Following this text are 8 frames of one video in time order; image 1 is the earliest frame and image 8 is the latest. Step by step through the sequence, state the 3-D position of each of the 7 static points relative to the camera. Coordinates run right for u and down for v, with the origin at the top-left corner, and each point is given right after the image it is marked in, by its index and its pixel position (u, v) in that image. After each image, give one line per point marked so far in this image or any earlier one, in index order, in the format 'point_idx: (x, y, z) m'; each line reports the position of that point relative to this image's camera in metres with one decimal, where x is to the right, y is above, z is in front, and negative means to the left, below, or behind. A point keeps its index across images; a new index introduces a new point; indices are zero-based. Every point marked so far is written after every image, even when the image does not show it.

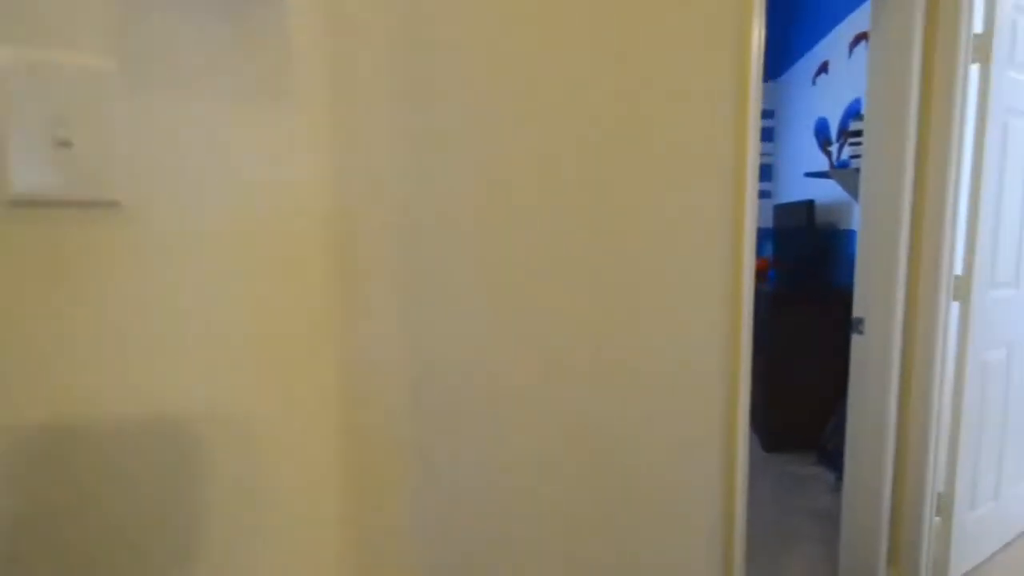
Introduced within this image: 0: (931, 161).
0: (+1.3, +0.4, +1.8) m
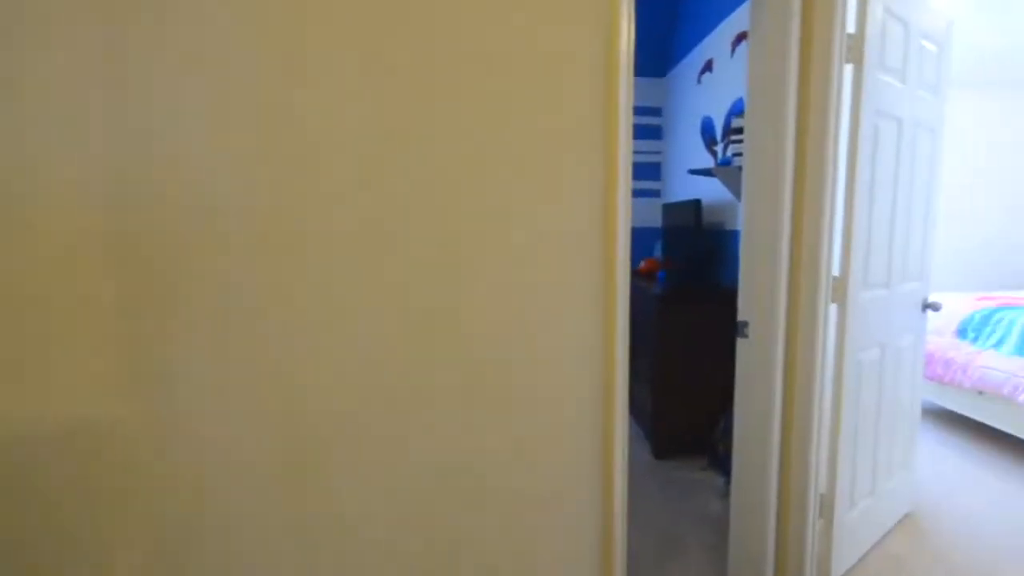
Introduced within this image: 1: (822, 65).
0: (+0.9, +0.4, +1.8) m
1: (+1.0, +0.7, +1.7) m
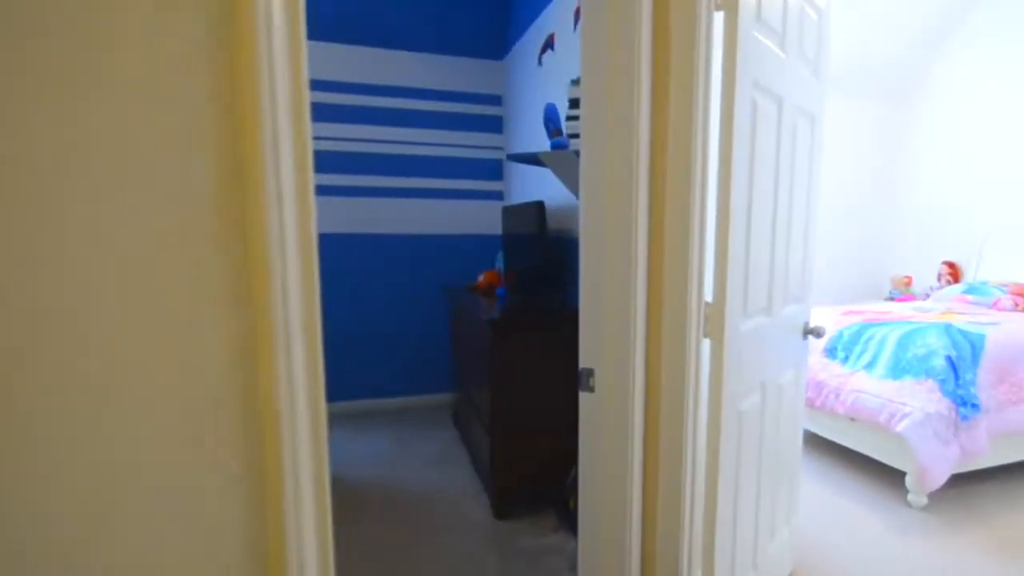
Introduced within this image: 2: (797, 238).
0: (+0.4, +0.3, +1.3) m
1: (+0.4, +0.6, +1.3) m
2: (+0.9, +0.2, +1.8) m
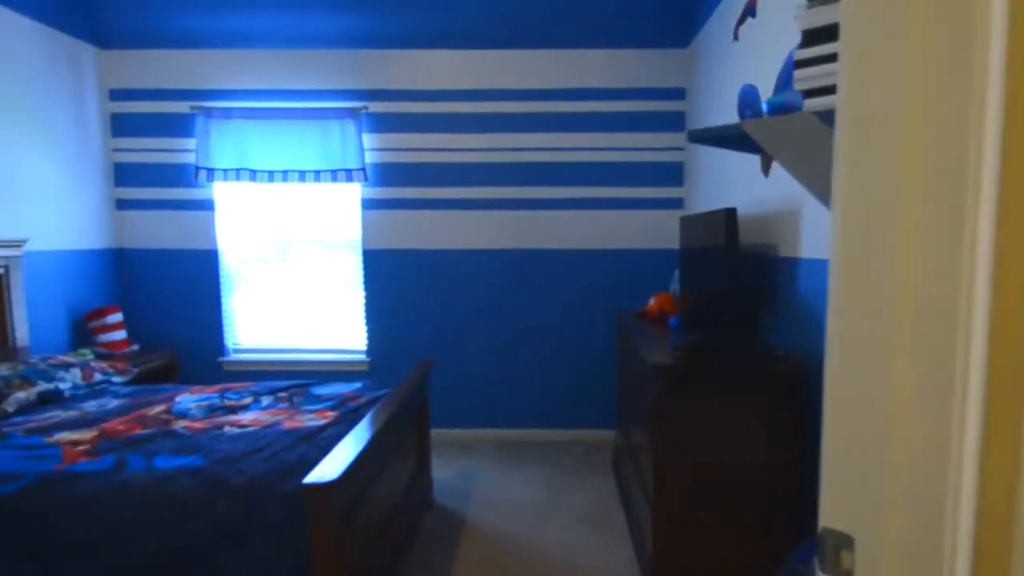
0: (+0.6, +0.2, +0.6) m
1: (+0.6, +0.5, +0.6) m
2: (+1.2, 0.0, +0.9) m
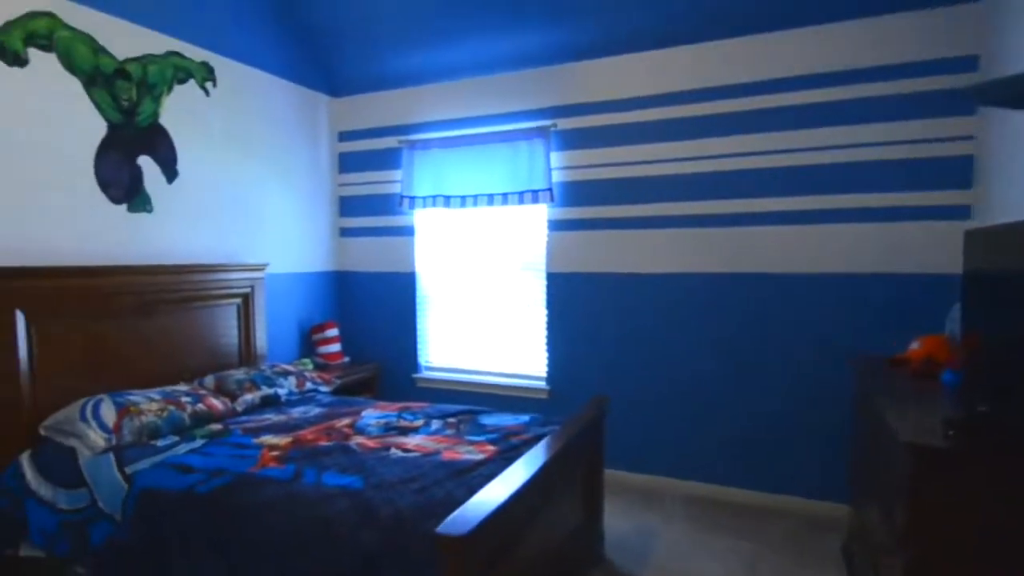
0: (+0.4, 0.0, +0.2) m
1: (+0.4, +0.3, +0.1) m
2: (+1.1, -0.2, +0.2) m
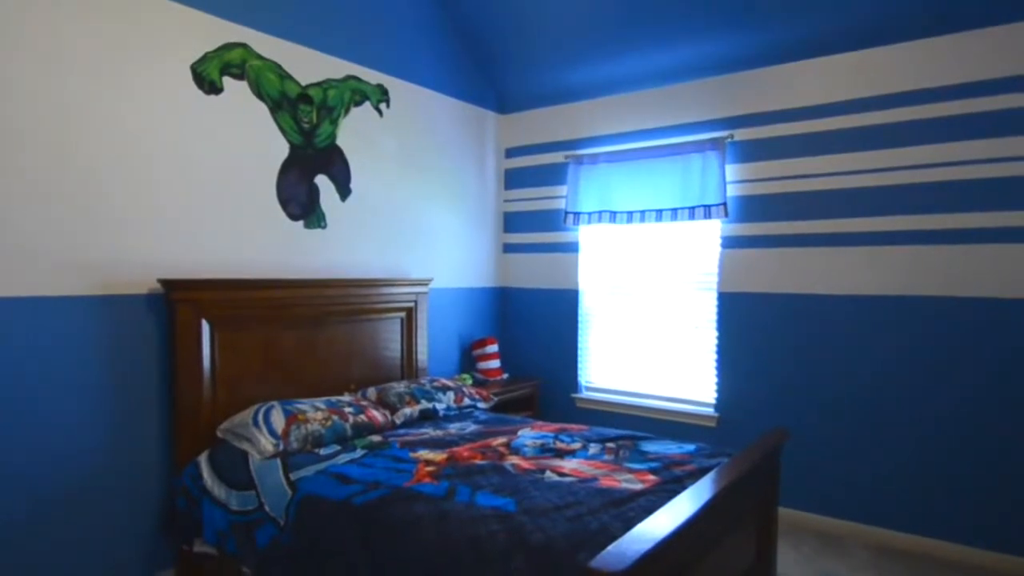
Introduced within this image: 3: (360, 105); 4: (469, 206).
0: (+0.3, 0.0, -0.2) m
1: (+0.3, +0.3, -0.2) m
2: (+1.0, -0.2, -0.4) m
3: (-0.8, +1.0, +3.2) m
4: (-0.3, +0.6, +3.9) m
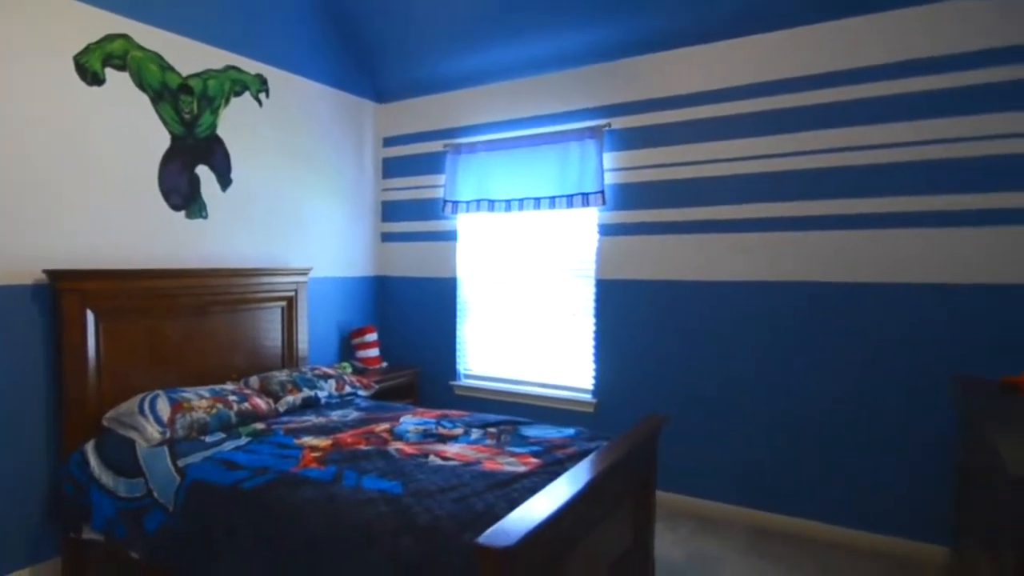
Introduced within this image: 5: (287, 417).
0: (+0.4, 0.0, +0.1) m
1: (+0.4, +0.3, +0.1) m
2: (+1.1, -0.2, +0.1) m
3: (-1.5, +1.1, +3.1) m
4: (-1.1, +0.6, +3.9) m
5: (-1.1, -0.6, +2.8) m
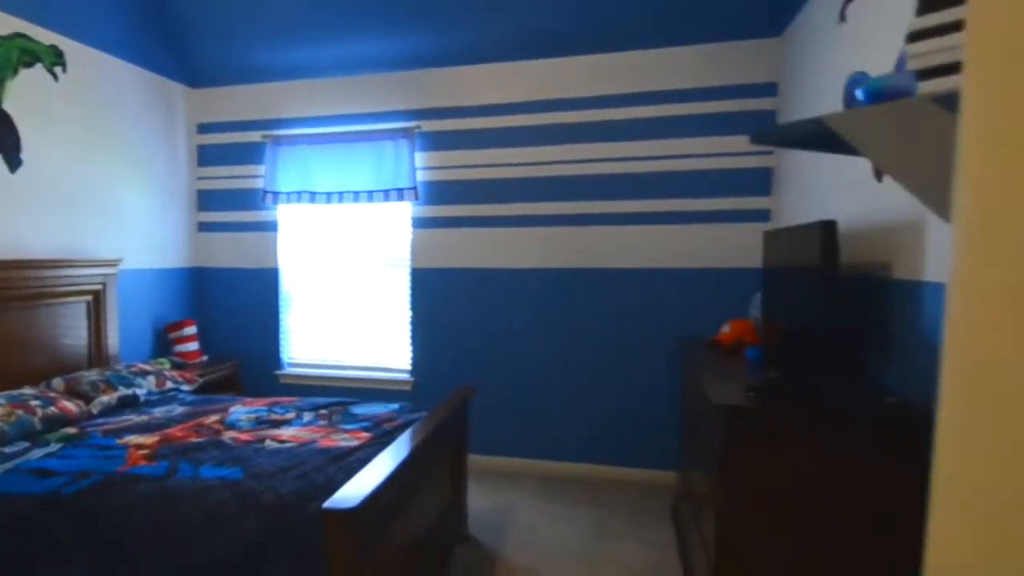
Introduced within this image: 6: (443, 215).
0: (+0.4, 0.0, +0.6) m
1: (+0.4, +0.3, +0.5) m
2: (+1.0, -0.2, +0.8) m
3: (-2.4, +1.1, +2.8) m
4: (-2.3, +0.7, +3.7) m
5: (-1.9, -0.6, +2.7) m
6: (-0.4, +0.5, +3.9) m
